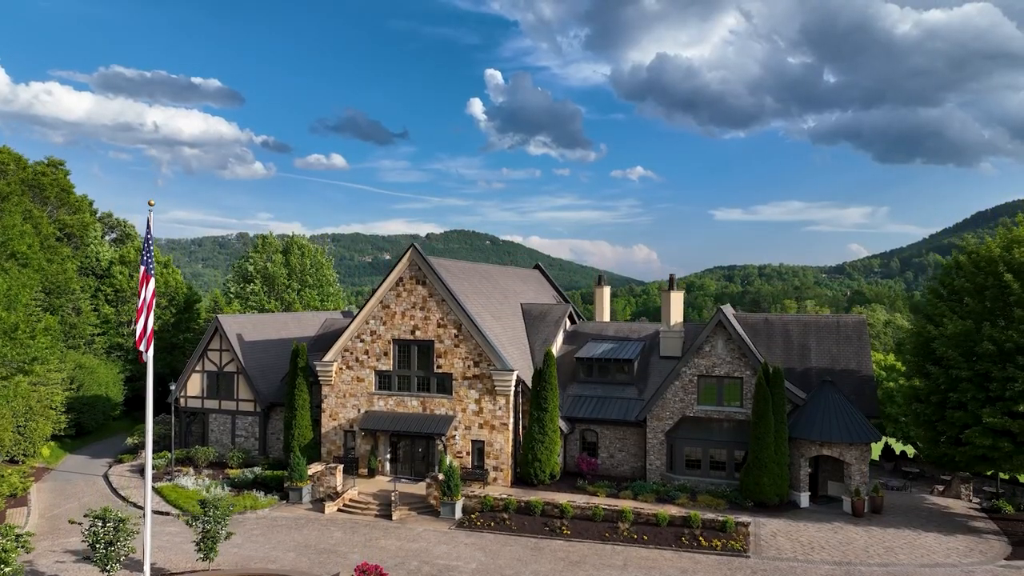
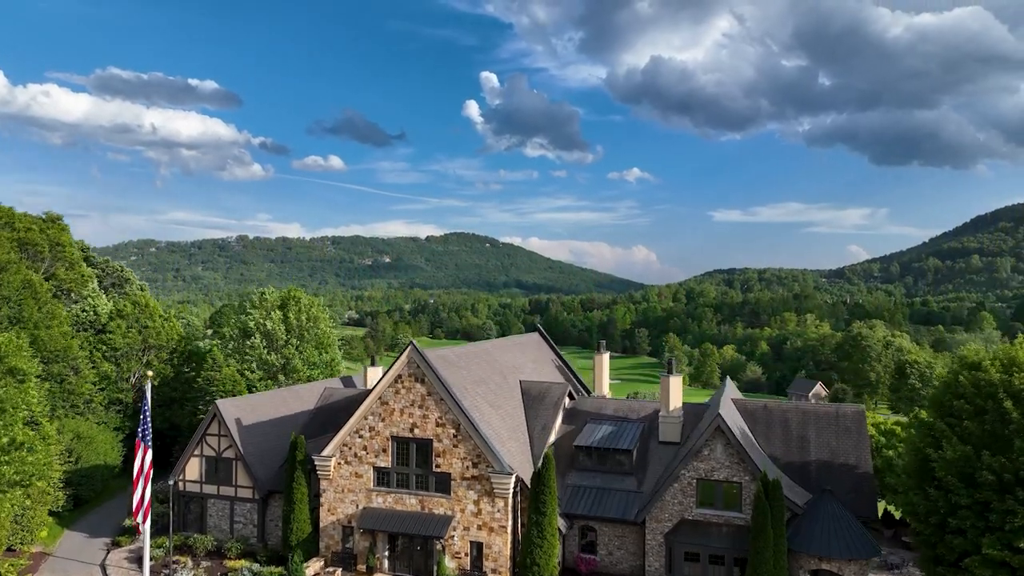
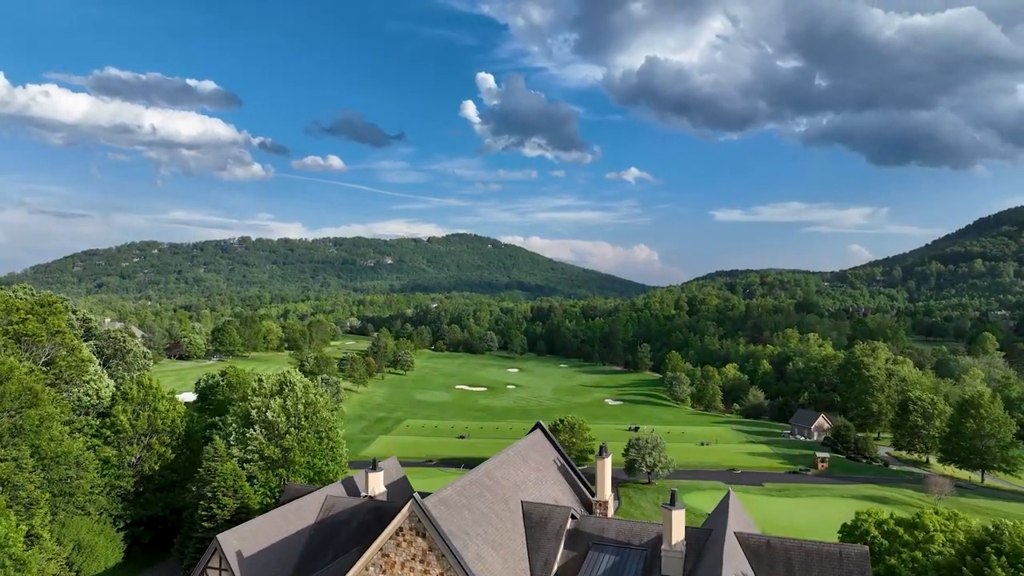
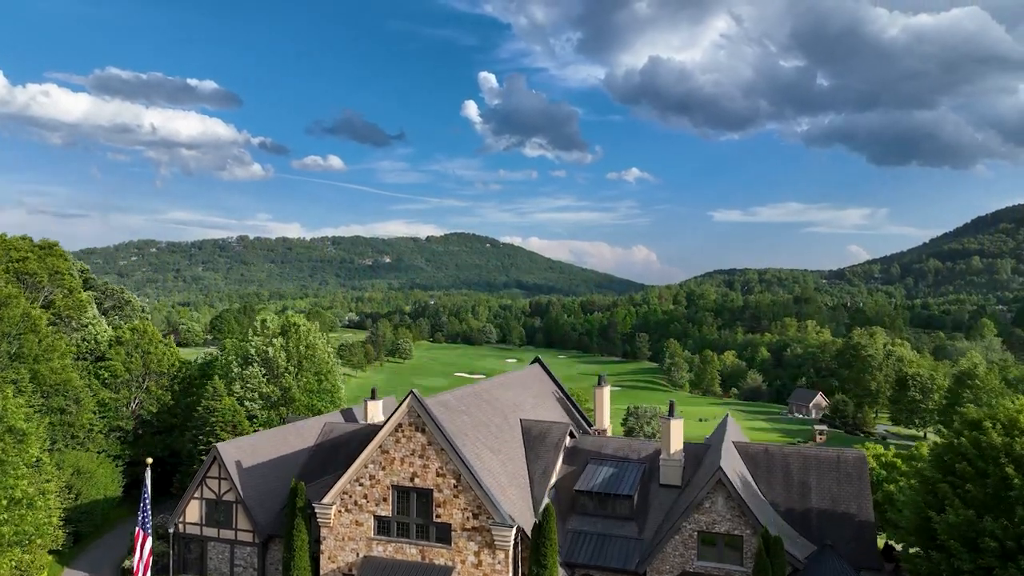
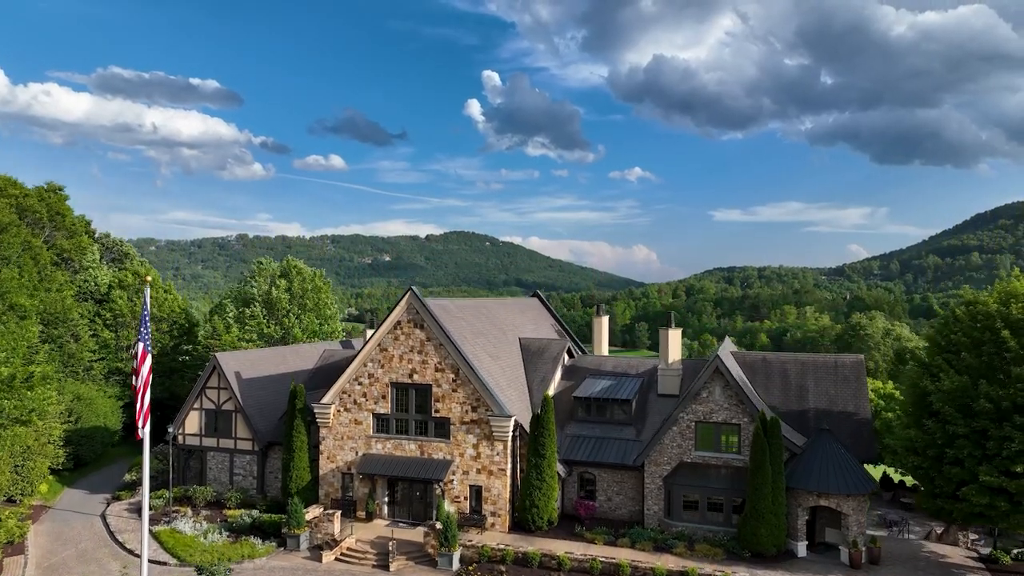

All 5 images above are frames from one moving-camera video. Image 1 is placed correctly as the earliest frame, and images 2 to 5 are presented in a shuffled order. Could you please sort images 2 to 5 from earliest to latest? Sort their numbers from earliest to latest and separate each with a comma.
5, 2, 4, 3
